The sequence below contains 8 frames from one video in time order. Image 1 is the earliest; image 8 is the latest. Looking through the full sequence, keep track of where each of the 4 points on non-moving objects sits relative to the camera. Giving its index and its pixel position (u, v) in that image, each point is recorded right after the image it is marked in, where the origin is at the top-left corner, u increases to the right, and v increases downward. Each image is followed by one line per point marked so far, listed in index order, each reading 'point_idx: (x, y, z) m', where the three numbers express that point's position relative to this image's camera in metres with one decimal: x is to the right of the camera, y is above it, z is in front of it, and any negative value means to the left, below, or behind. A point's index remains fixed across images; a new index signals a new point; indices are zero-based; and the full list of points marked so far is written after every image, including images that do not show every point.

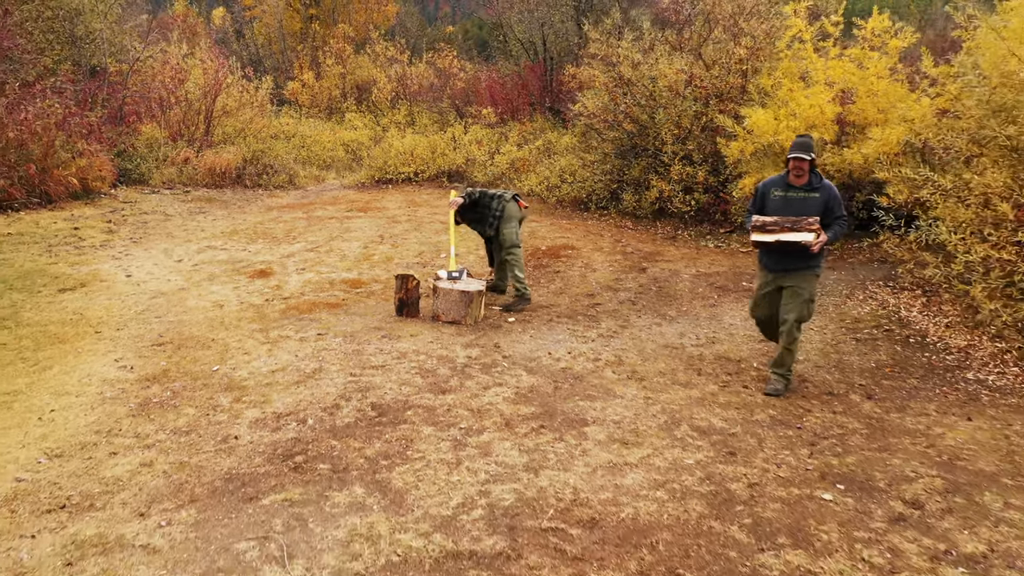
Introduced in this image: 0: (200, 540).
0: (-1.1, -0.9, +3.1) m
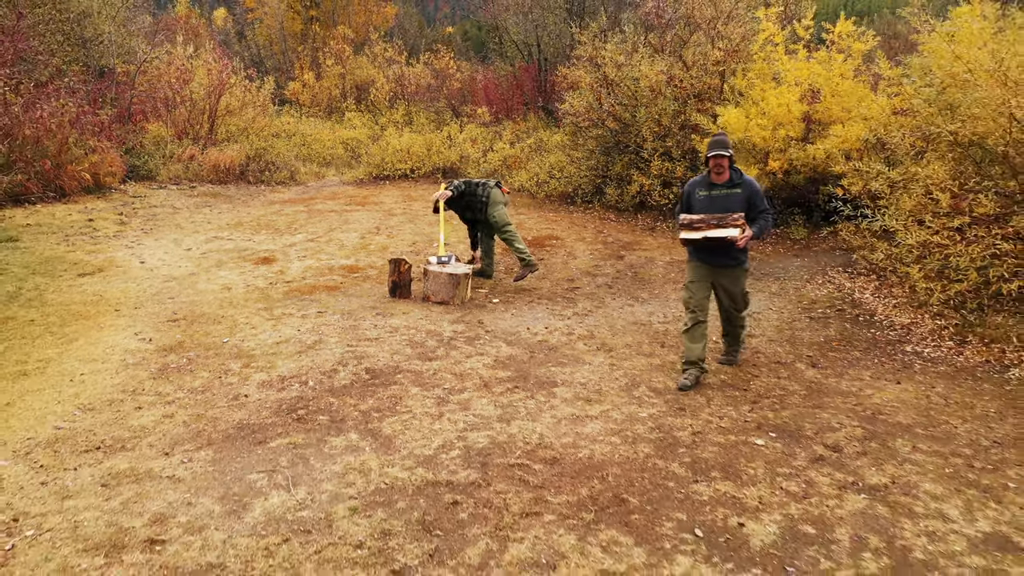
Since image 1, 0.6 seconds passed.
0: (-1.2, -0.8, +3.7) m
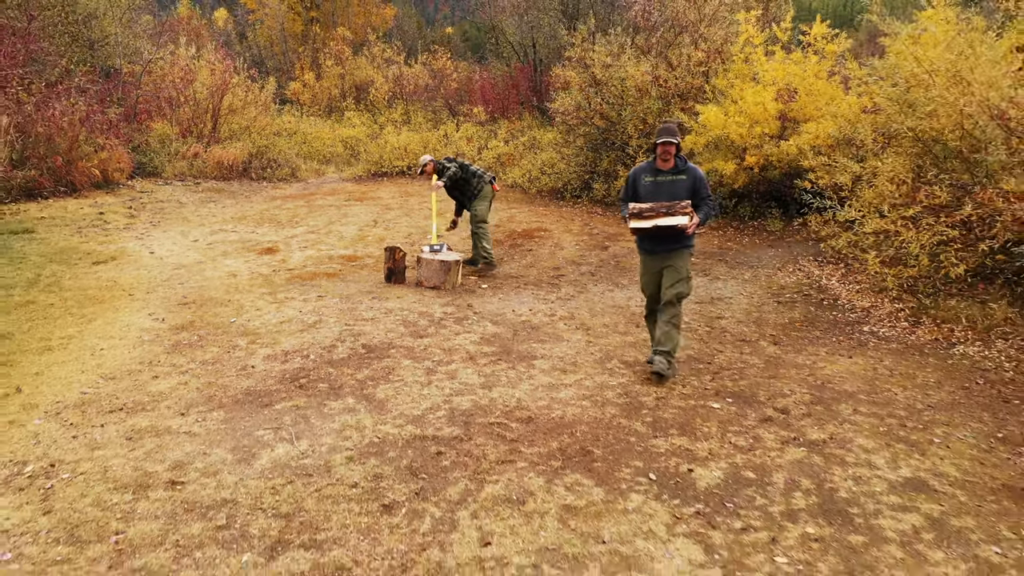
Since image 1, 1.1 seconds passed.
0: (-1.3, -0.7, +4.1) m
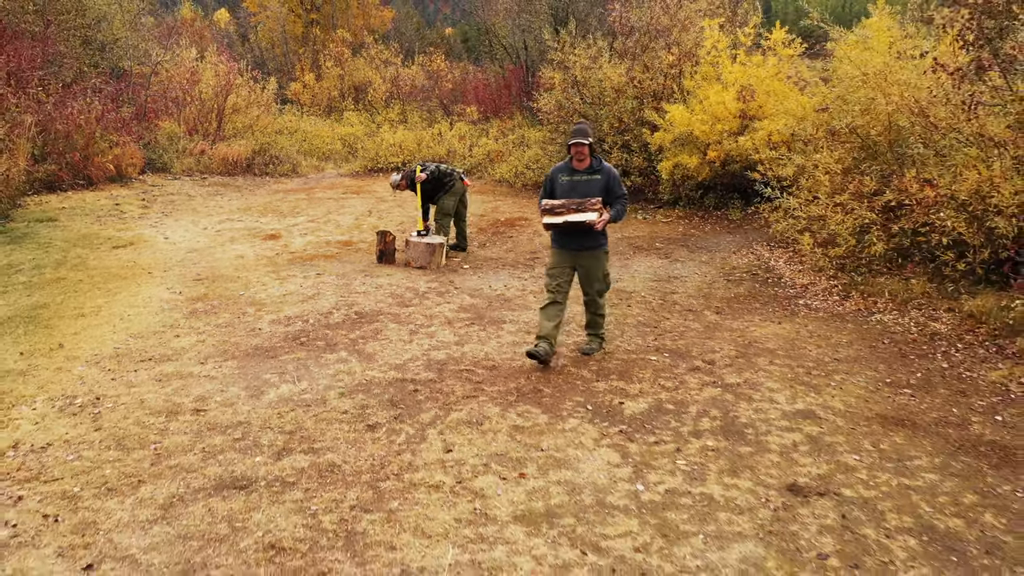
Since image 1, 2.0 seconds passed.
0: (-1.5, -0.5, +4.9) m
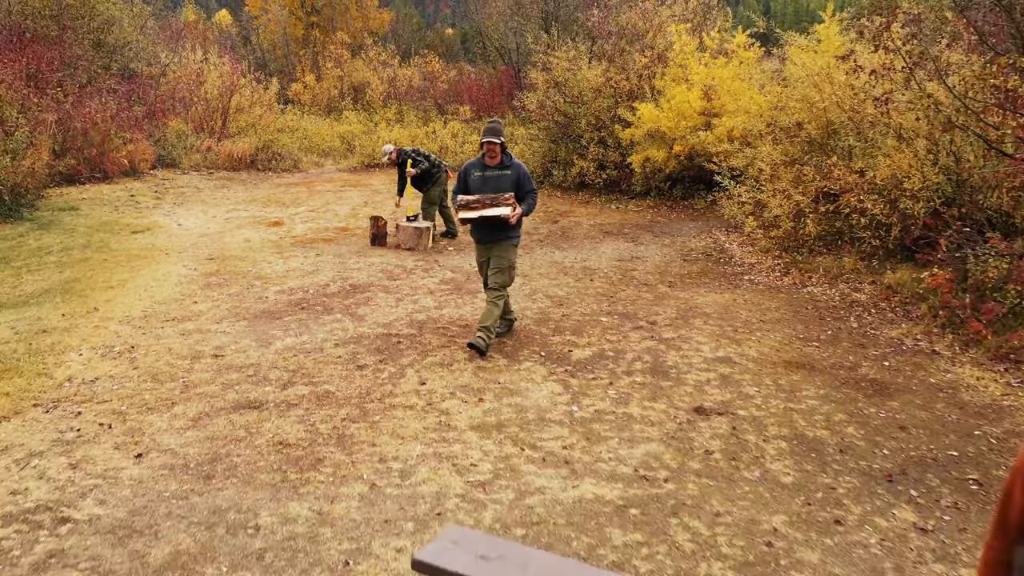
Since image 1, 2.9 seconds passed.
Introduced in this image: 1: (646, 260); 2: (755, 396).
0: (-1.7, -0.3, +5.8) m
1: (+1.3, +0.3, +8.5) m
2: (+1.3, -0.6, +4.8) m
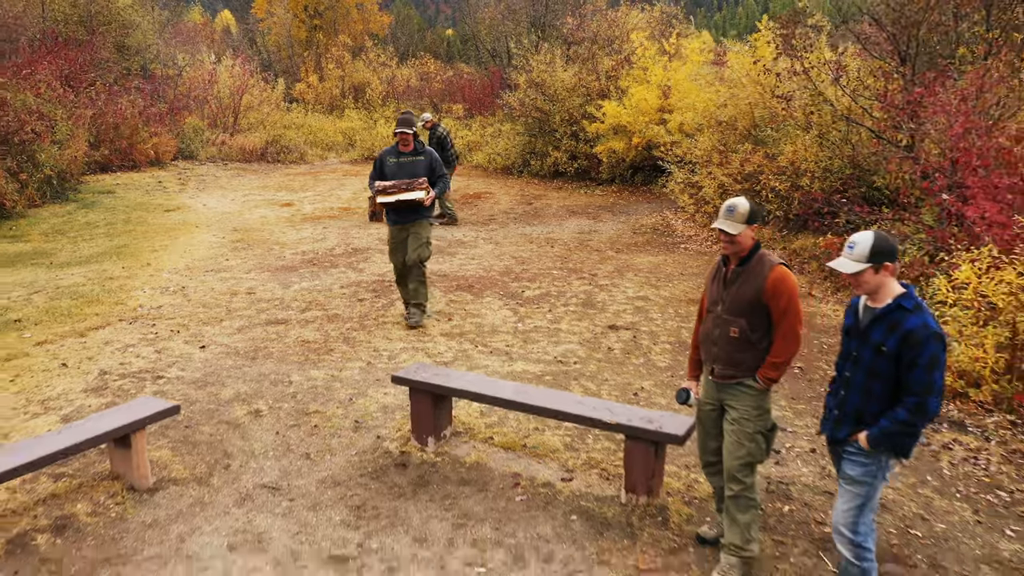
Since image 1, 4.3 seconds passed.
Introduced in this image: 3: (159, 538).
0: (-2.0, +0.1, +7.4) m
1: (+1.0, +0.6, +10.0) m
2: (+1.0, -0.2, +6.3) m
3: (-1.3, -0.9, +3.3) m
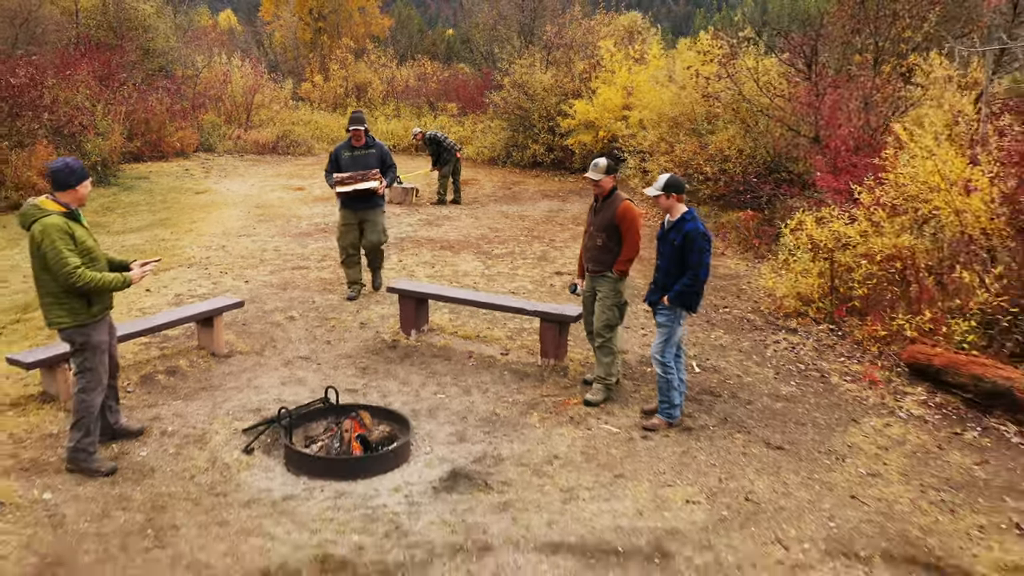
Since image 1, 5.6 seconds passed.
0: (-2.3, +0.5, +9.2) m
1: (+0.7, +1.0, +11.8) m
2: (+0.8, +0.2, +8.1) m
3: (-1.6, -0.5, +5.1) m
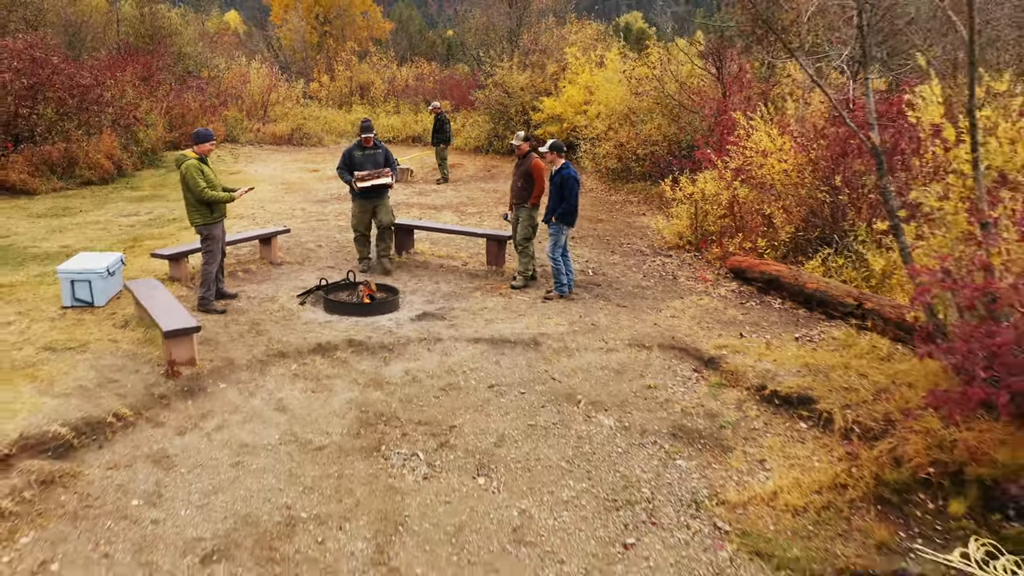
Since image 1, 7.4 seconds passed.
0: (-2.7, +1.1, +12.0) m
1: (+0.4, +1.7, +14.6) m
2: (+0.4, +0.8, +10.9) m
3: (-2.0, +0.1, +7.9) m
